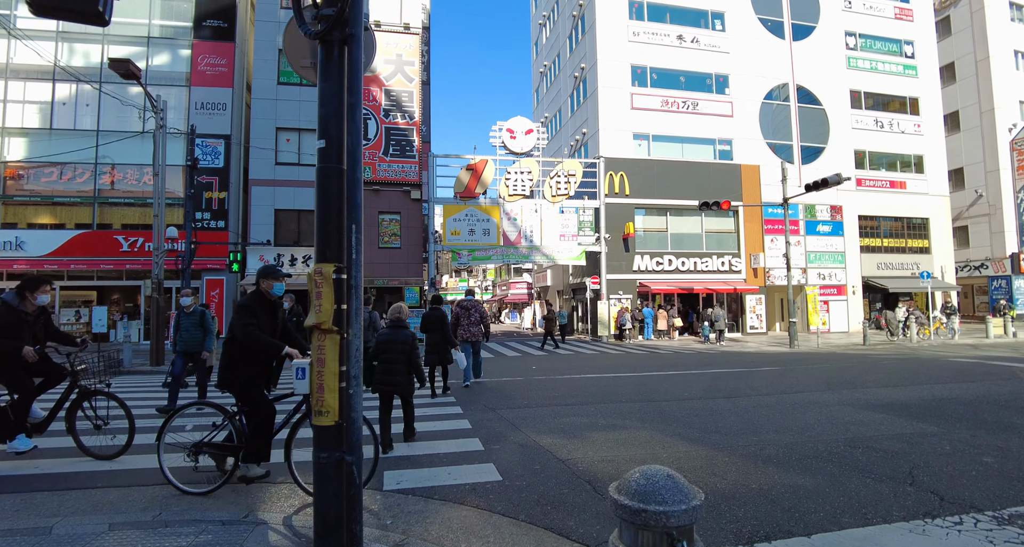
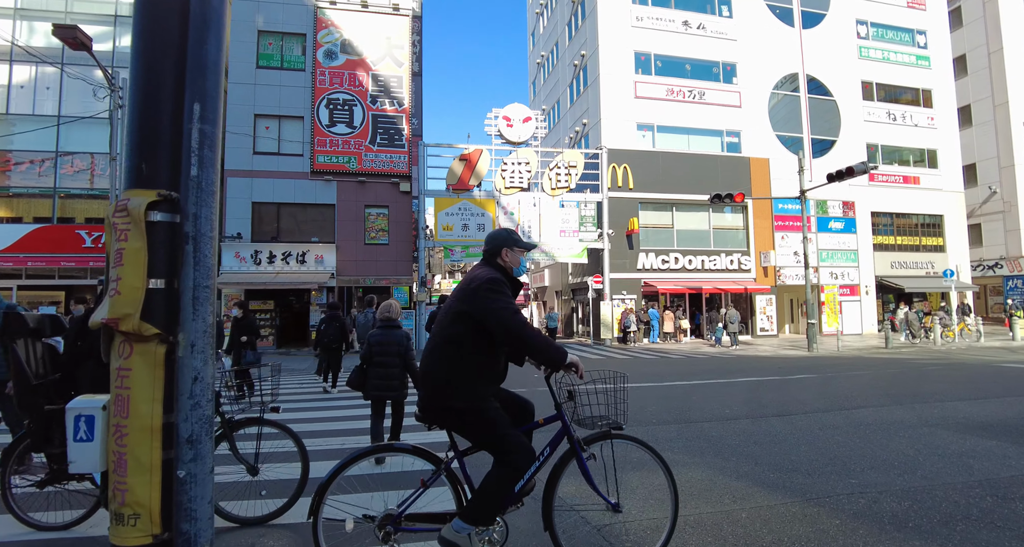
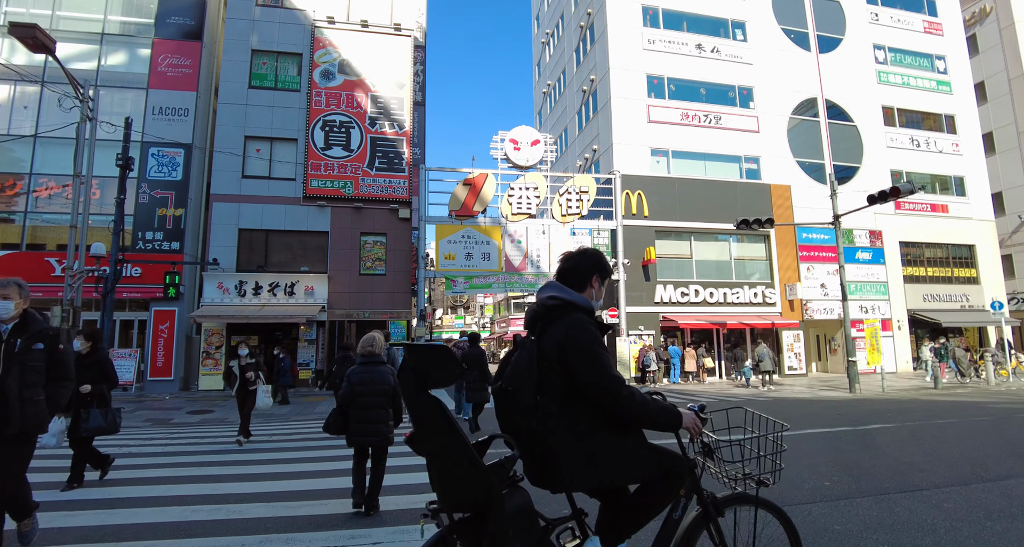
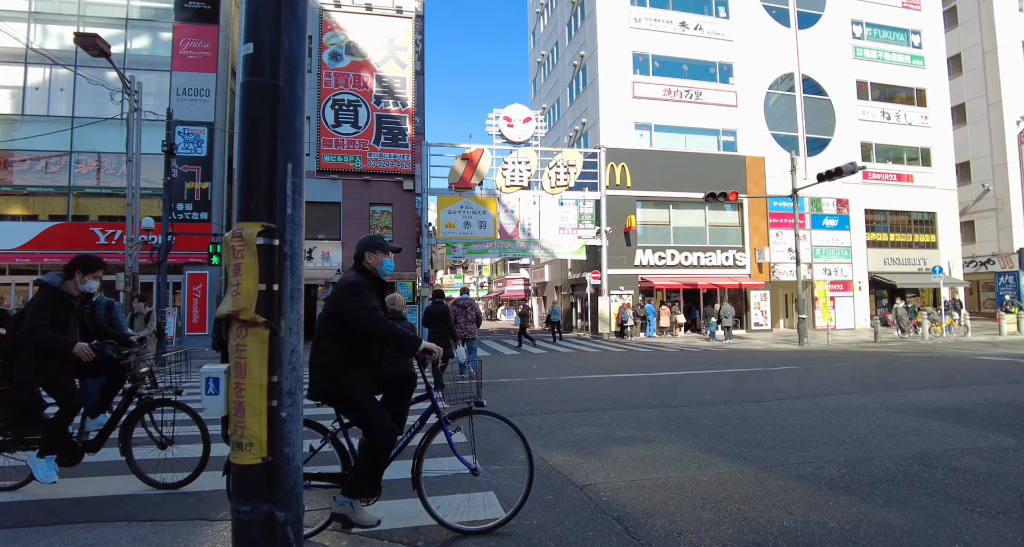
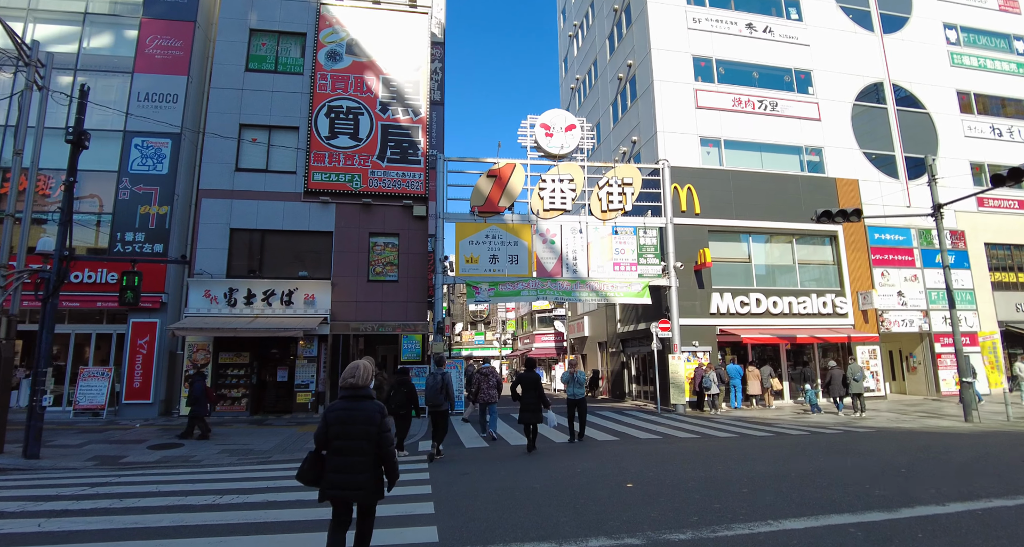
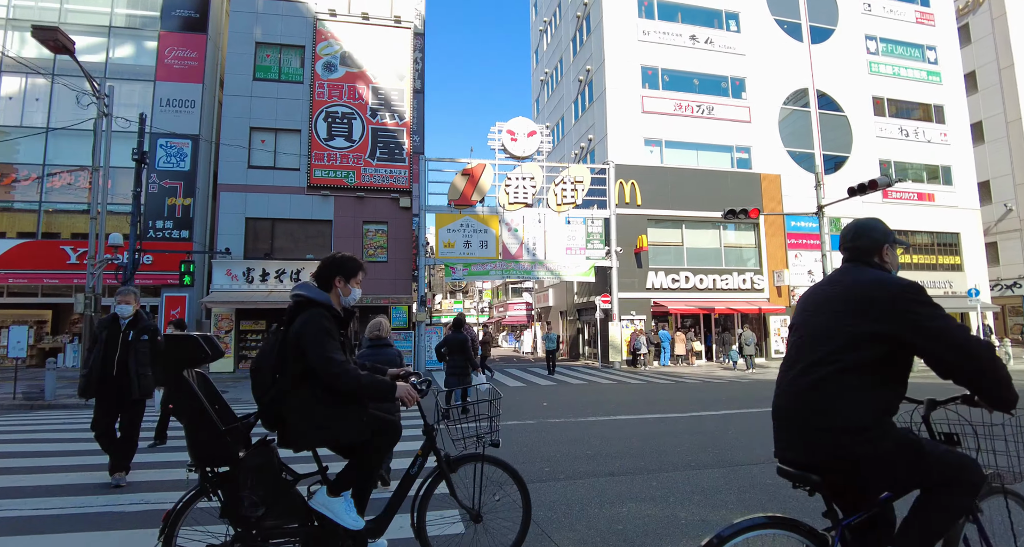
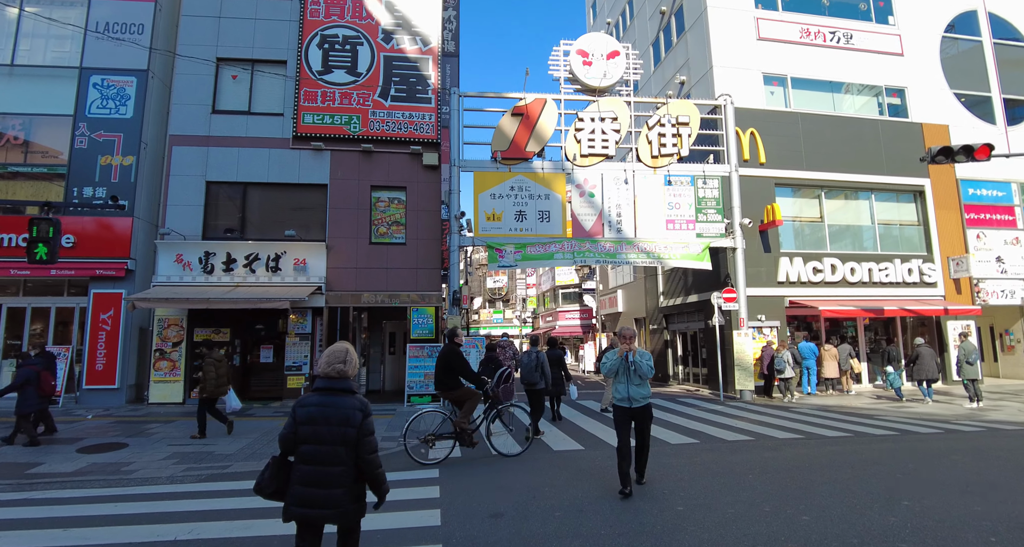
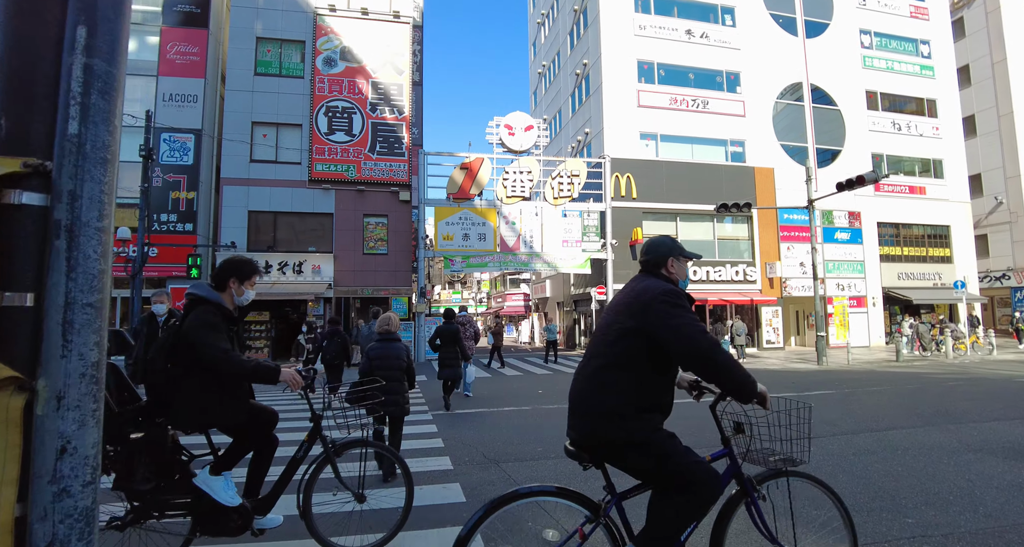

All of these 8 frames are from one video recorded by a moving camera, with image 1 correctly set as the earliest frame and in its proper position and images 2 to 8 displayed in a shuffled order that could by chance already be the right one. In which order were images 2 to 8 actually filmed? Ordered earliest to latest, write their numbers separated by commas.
4, 2, 8, 6, 3, 5, 7
